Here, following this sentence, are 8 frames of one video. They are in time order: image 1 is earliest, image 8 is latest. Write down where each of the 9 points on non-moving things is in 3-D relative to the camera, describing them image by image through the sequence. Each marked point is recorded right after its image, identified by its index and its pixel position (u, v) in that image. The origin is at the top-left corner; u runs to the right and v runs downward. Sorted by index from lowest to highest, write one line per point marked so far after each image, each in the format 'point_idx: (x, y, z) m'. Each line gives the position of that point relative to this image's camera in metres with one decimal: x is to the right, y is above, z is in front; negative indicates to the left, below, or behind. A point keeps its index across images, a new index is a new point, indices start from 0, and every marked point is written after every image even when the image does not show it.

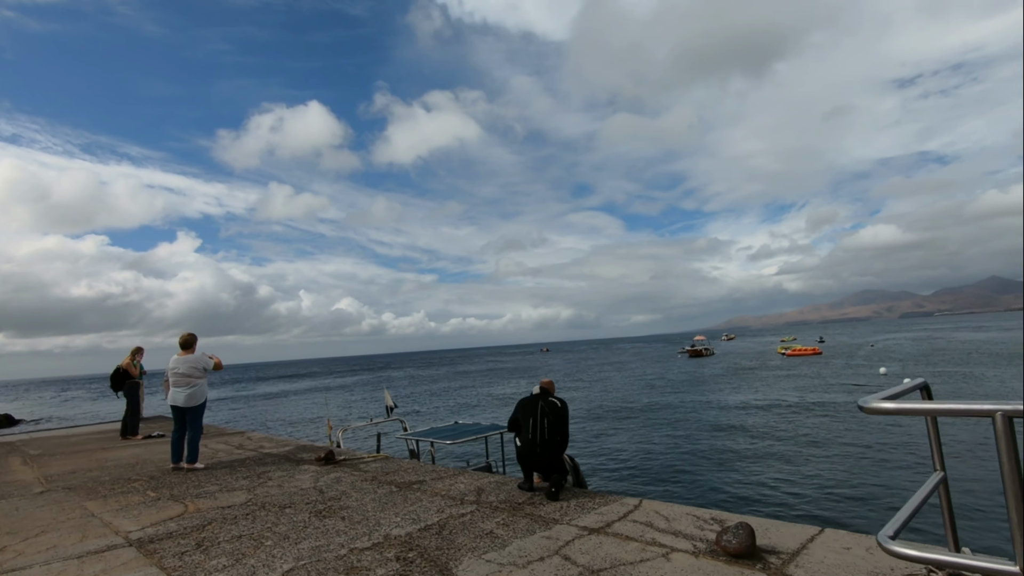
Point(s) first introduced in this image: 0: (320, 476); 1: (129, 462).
0: (-2.3, -2.3, +6.5) m
1: (-6.0, -2.7, +8.4) m
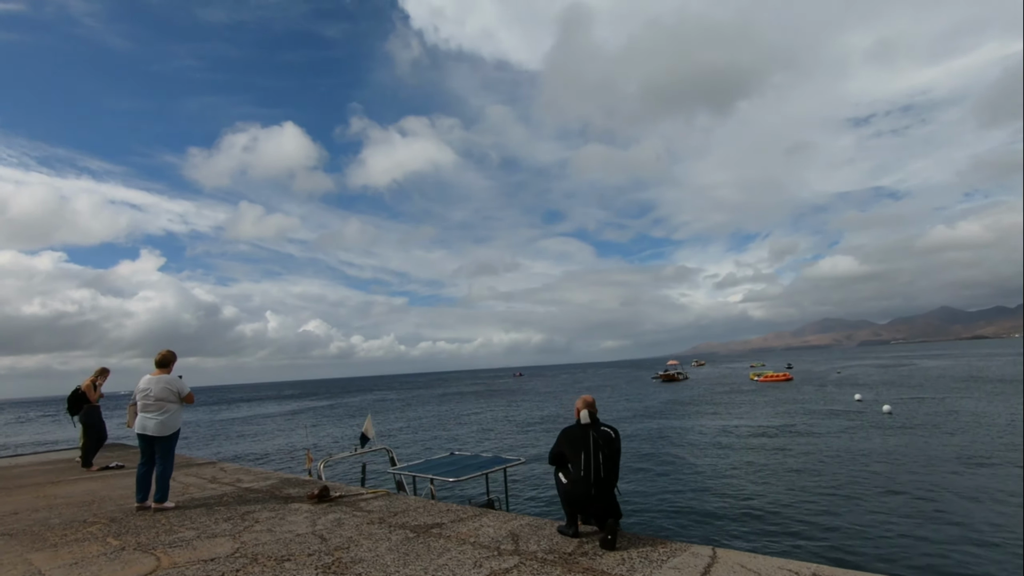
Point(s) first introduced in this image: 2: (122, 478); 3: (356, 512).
0: (-2.0, -2.4, +5.6) m
1: (-5.8, -2.9, +7.3) m
2: (-6.5, -3.2, +9.0) m
3: (-1.7, -2.4, +5.8) m
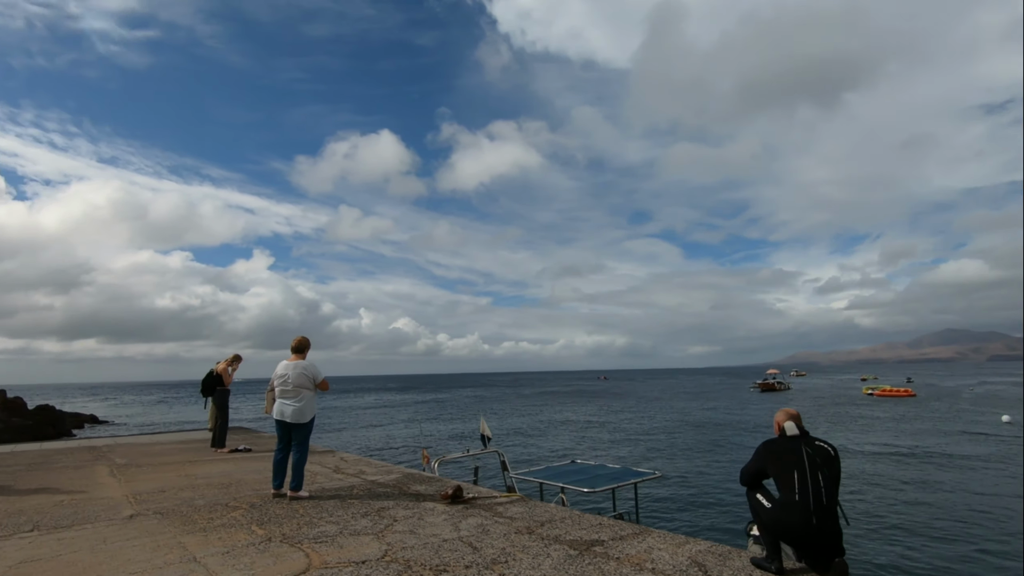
0: (-0.5, -2.2, +5.2) m
1: (-4.0, -2.7, +7.4) m
2: (-4.4, -3.0, +9.2) m
3: (-0.1, -2.3, +5.3) m
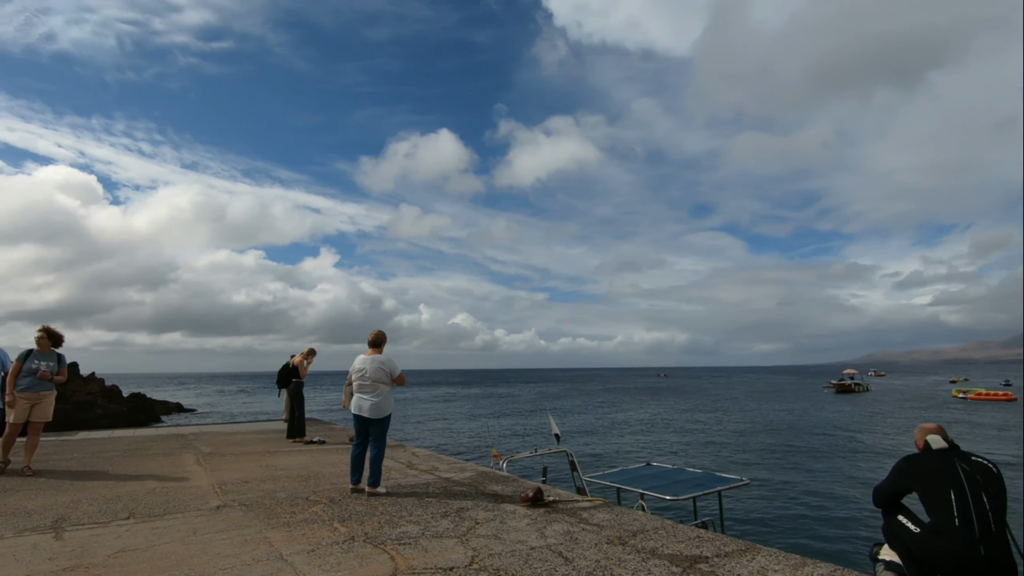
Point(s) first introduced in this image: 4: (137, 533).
0: (+0.3, -2.2, +4.9) m
1: (-2.9, -2.6, +7.5) m
2: (-3.2, -2.9, +9.3) m
3: (+0.7, -2.2, +5.0) m
4: (-3.2, -2.1, +4.6) m
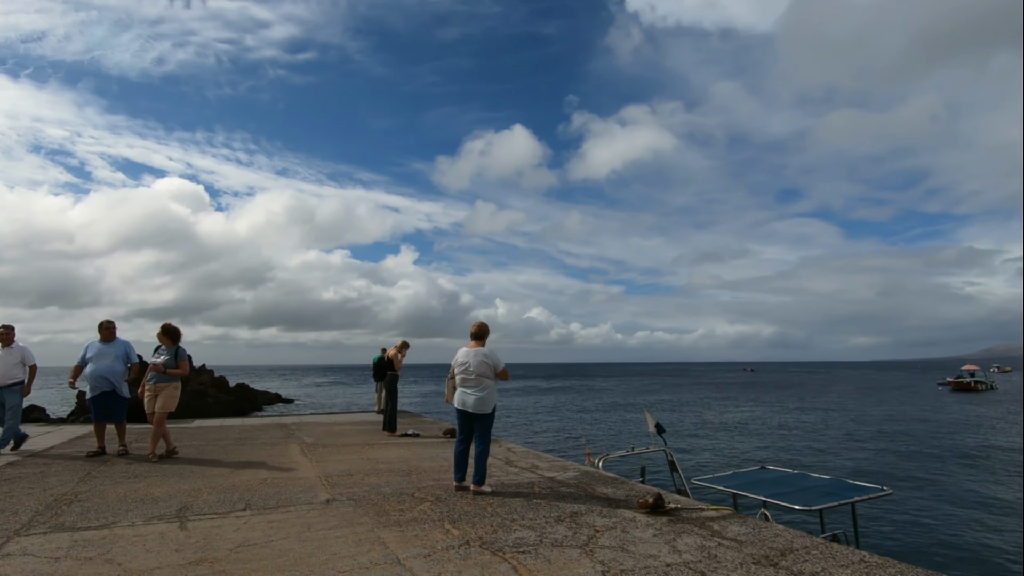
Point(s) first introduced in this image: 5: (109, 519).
0: (+1.3, -2.0, +4.4) m
1: (-1.5, -2.5, +7.4) m
2: (-1.5, -2.7, +9.2) m
3: (+1.7, -2.1, +4.4) m
4: (-2.2, -2.0, +4.6) m
5: (-3.5, -2.0, +4.7) m
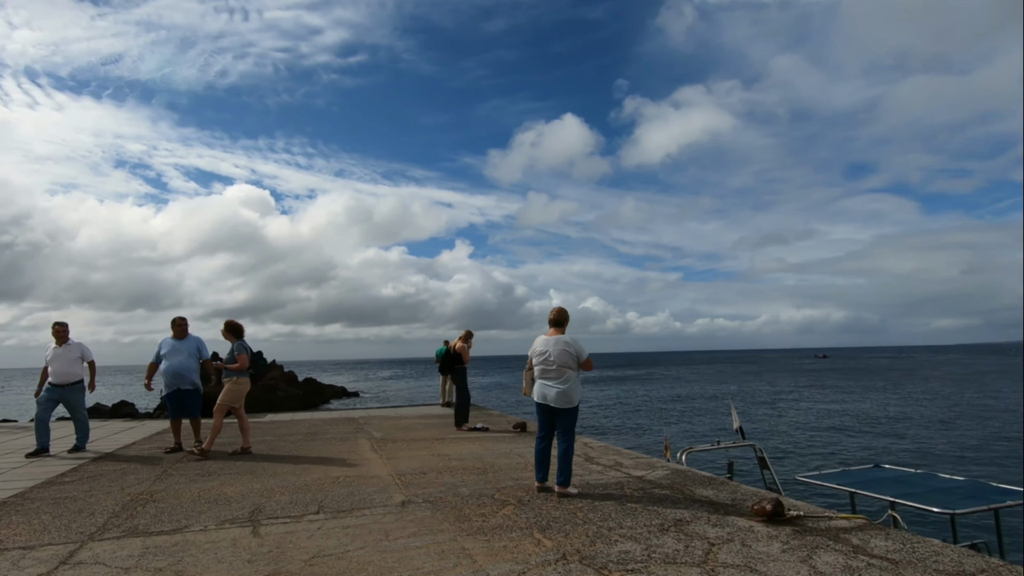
0: (+2.0, -1.8, +3.7) m
1: (-0.5, -2.3, +7.0) m
2: (-0.3, -2.5, +8.7) m
3: (+2.4, -1.8, +3.7) m
4: (-1.4, -1.9, +4.2) m
5: (-2.8, -2.0, +4.5) m
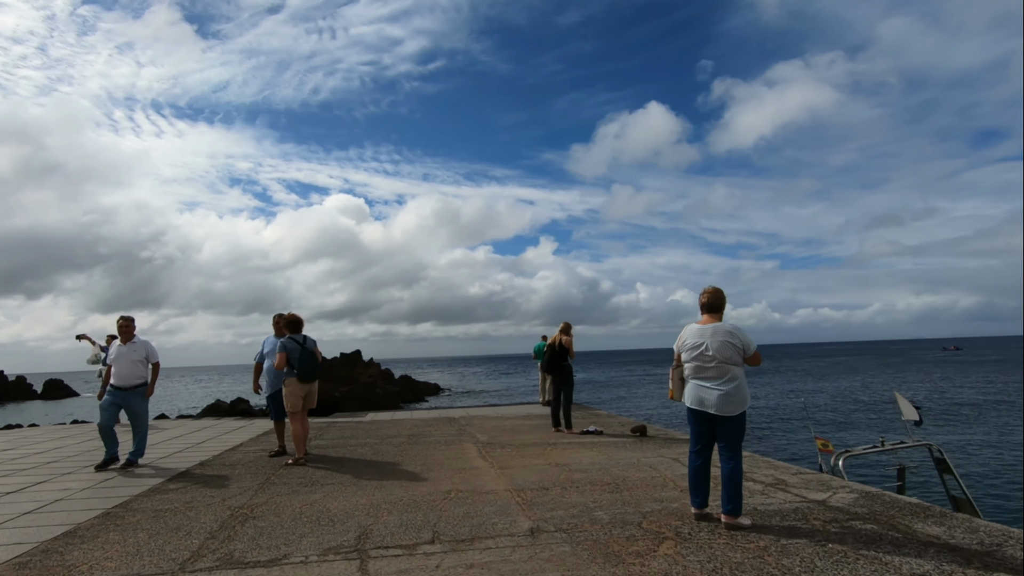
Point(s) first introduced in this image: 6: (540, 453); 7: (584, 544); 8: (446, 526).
0: (+2.9, -1.6, +2.3) m
1: (+1.0, -2.1, +5.9) m
2: (+1.5, -2.3, +7.7) m
3: (+3.3, -1.6, +2.2) m
4: (-0.4, -1.8, +3.3) m
5: (-1.7, -1.9, +3.9) m
6: (+0.4, -2.3, +7.5) m
7: (+0.5, -1.9, +3.9) m
8: (-0.5, -1.9, +4.4) m
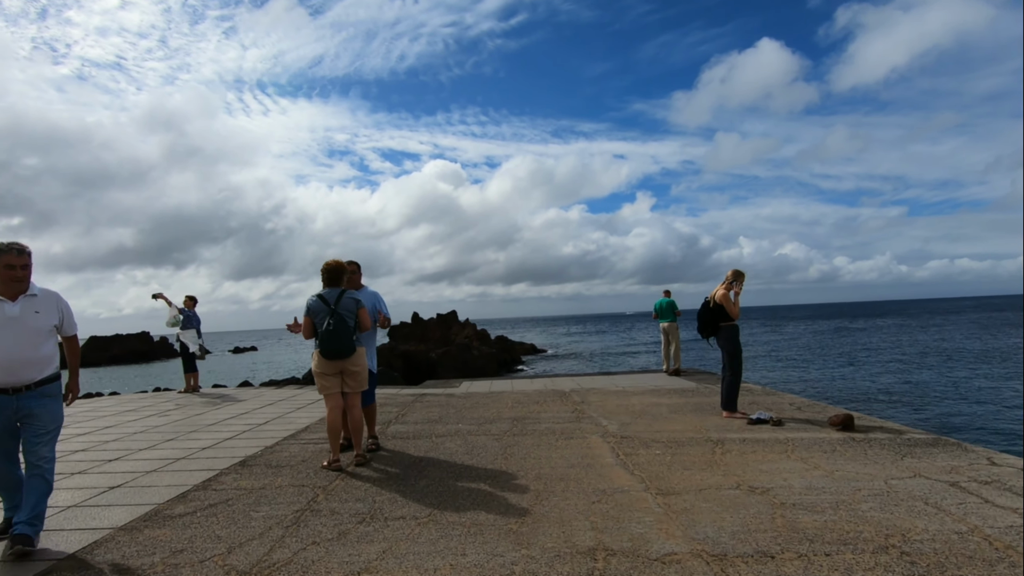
0: (+3.5, -1.2, -0.7) m
1: (+2.2, -1.5, +3.3) m
2: (+2.9, -1.6, +4.9) m
3: (+3.8, -1.2, -0.8) m
4: (+0.4, -1.4, +1.0) m
5: (-0.8, -1.5, +1.7) m
6: (+1.8, -1.6, +5.0) m
7: (+1.3, -1.4, +1.4) m
8: (+0.4, -1.5, +2.0) m
